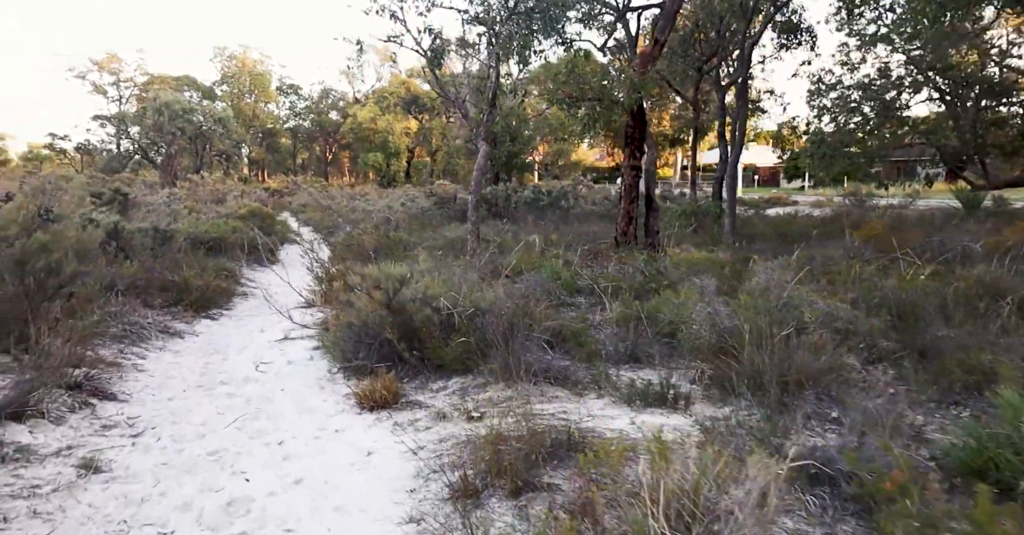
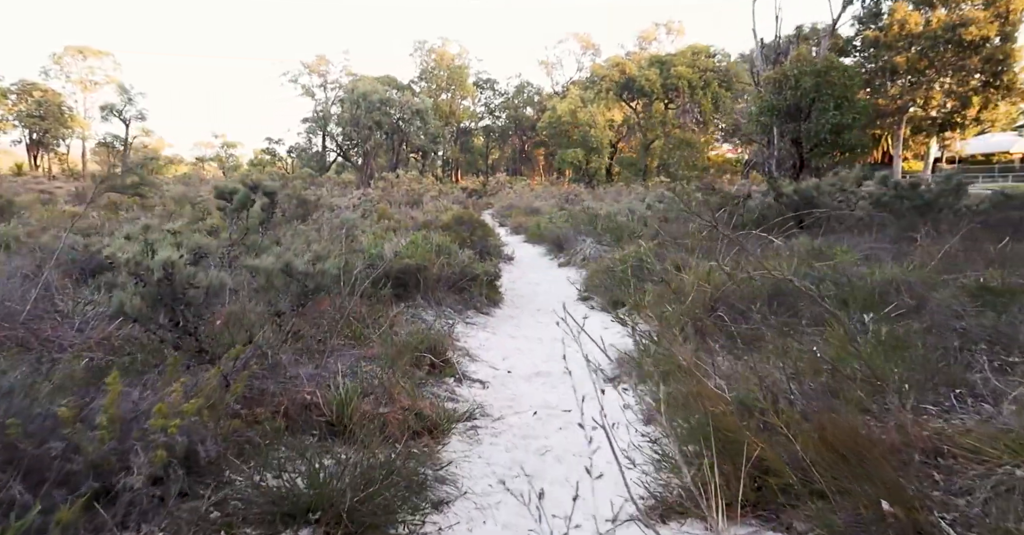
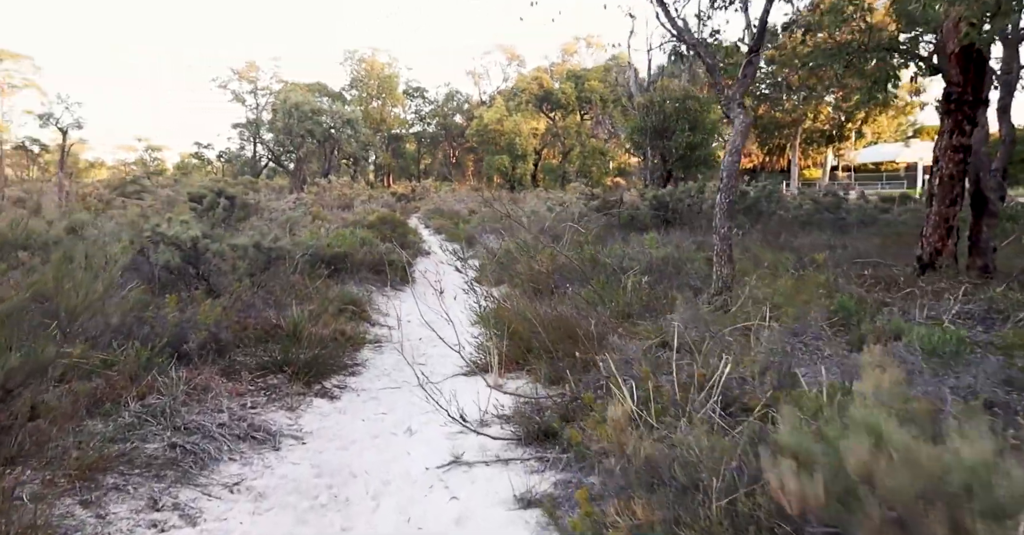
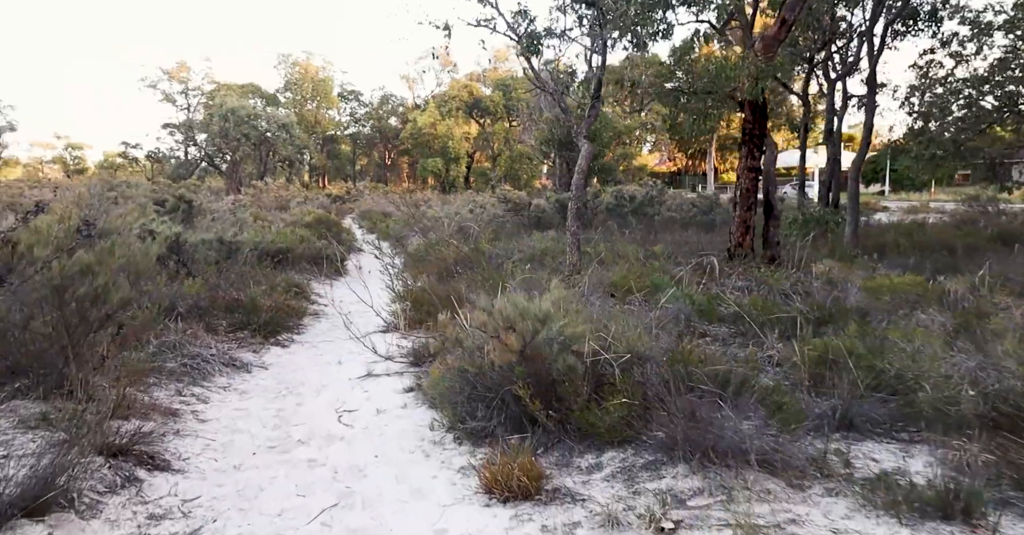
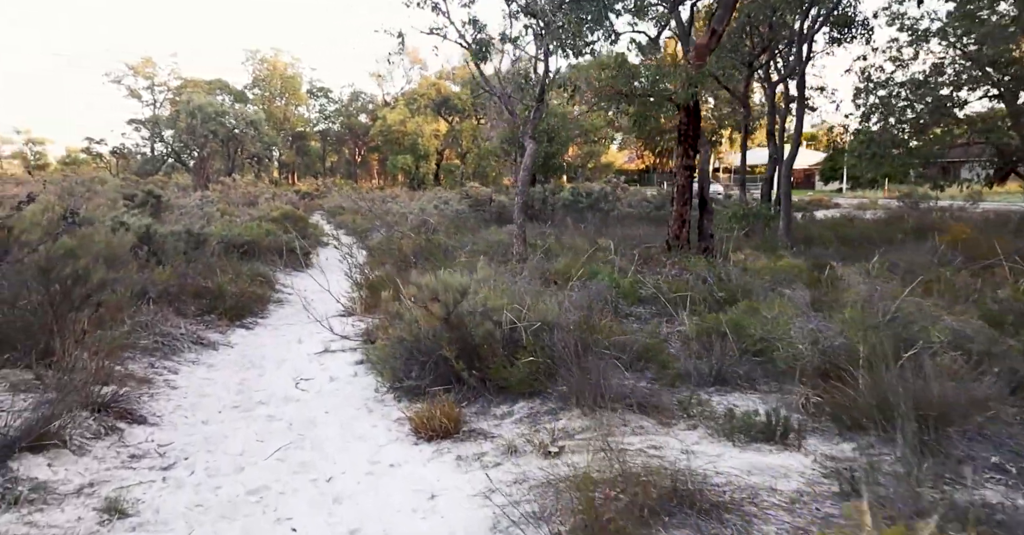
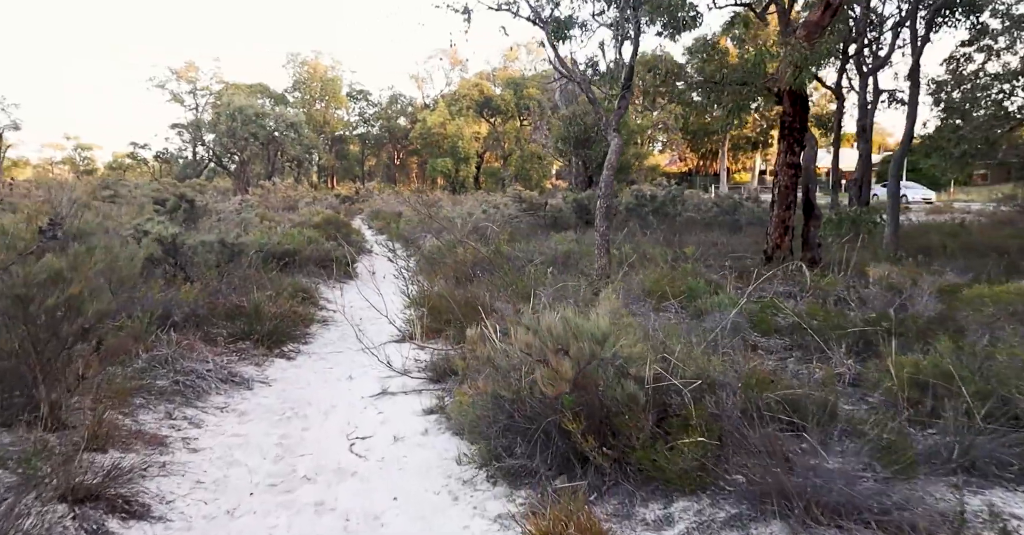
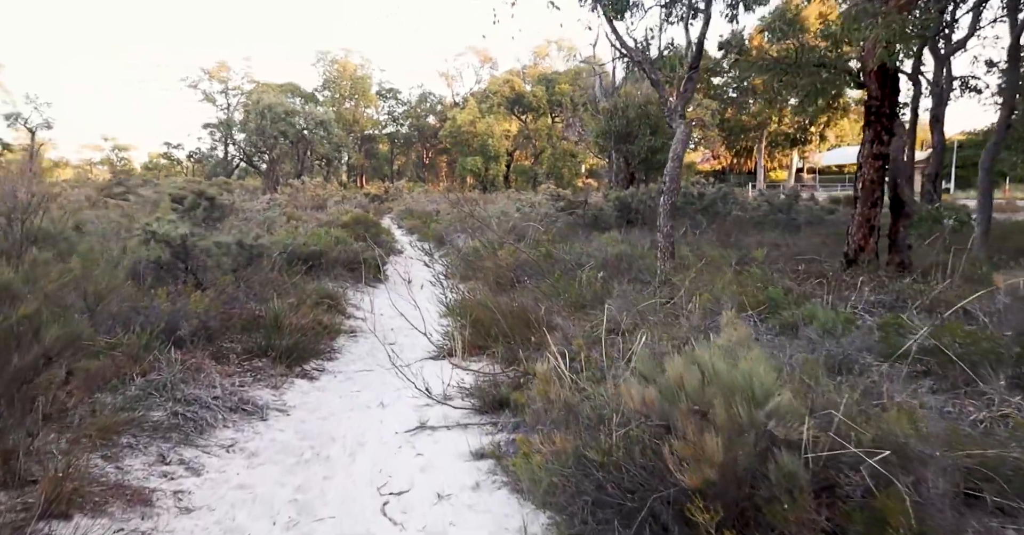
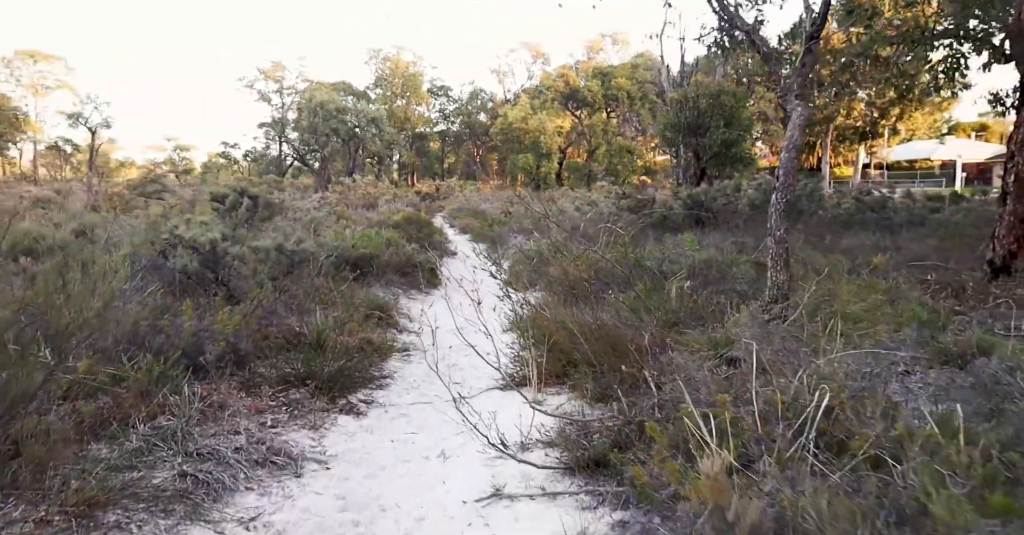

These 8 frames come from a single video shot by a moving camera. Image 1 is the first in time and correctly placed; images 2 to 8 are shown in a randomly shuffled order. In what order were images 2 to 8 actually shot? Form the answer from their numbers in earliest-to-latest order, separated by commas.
5, 4, 6, 7, 3, 8, 2
